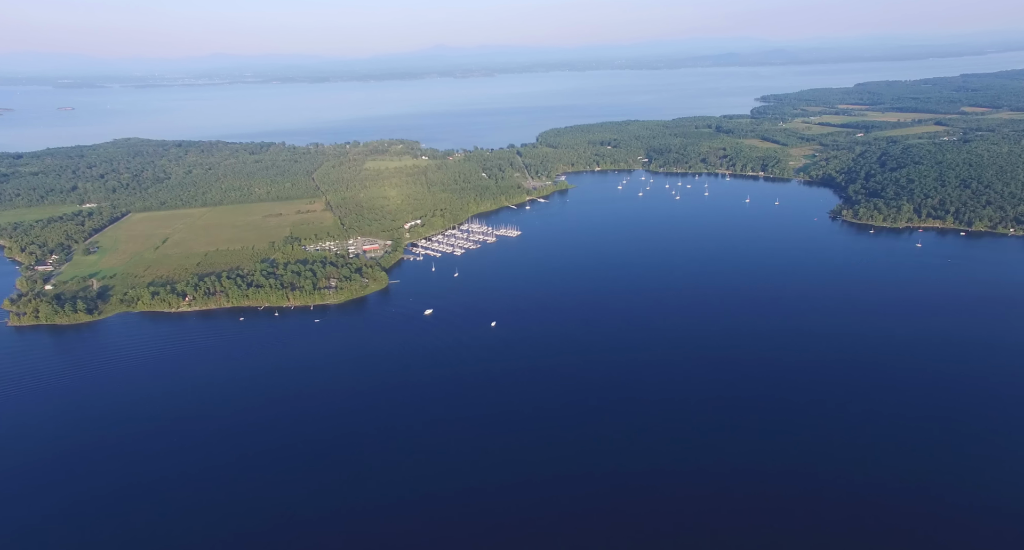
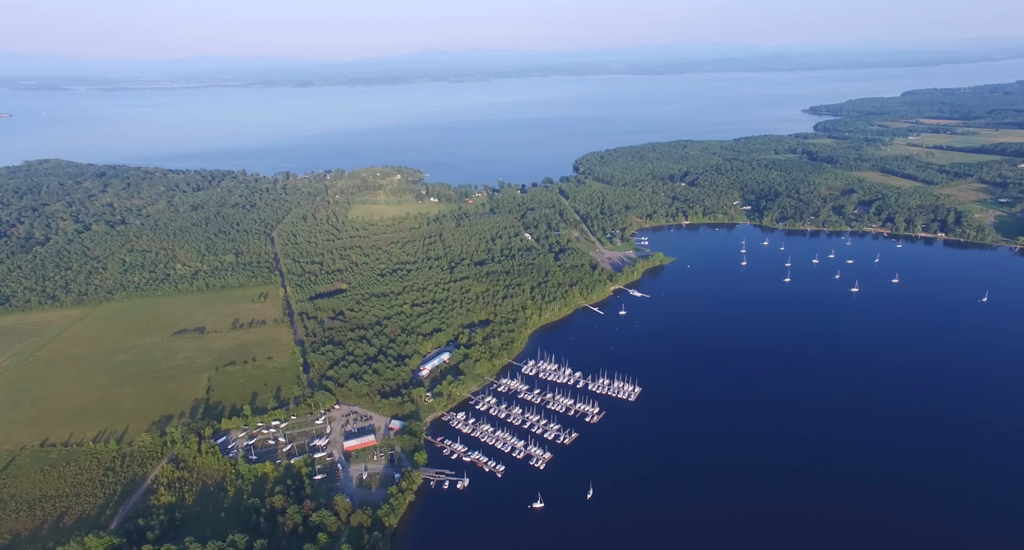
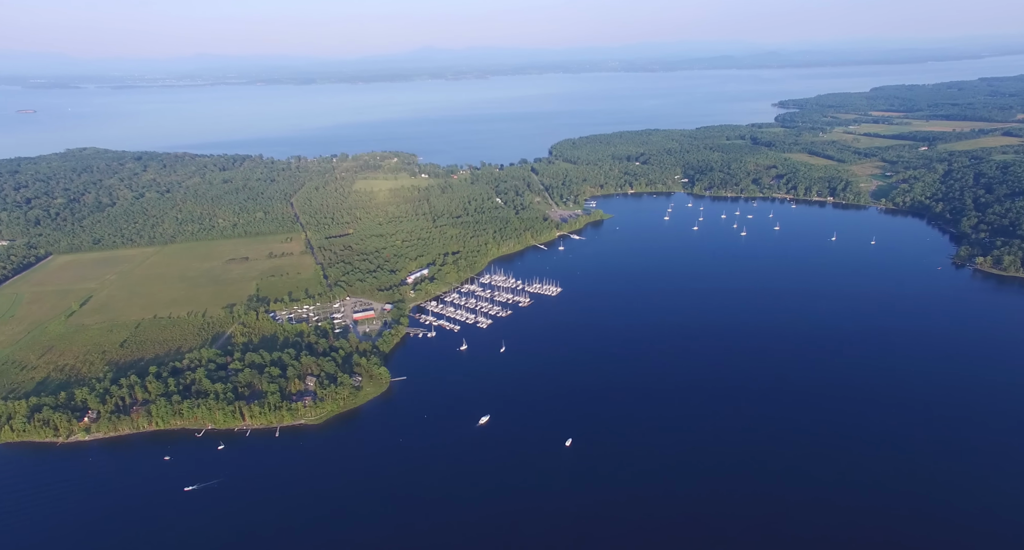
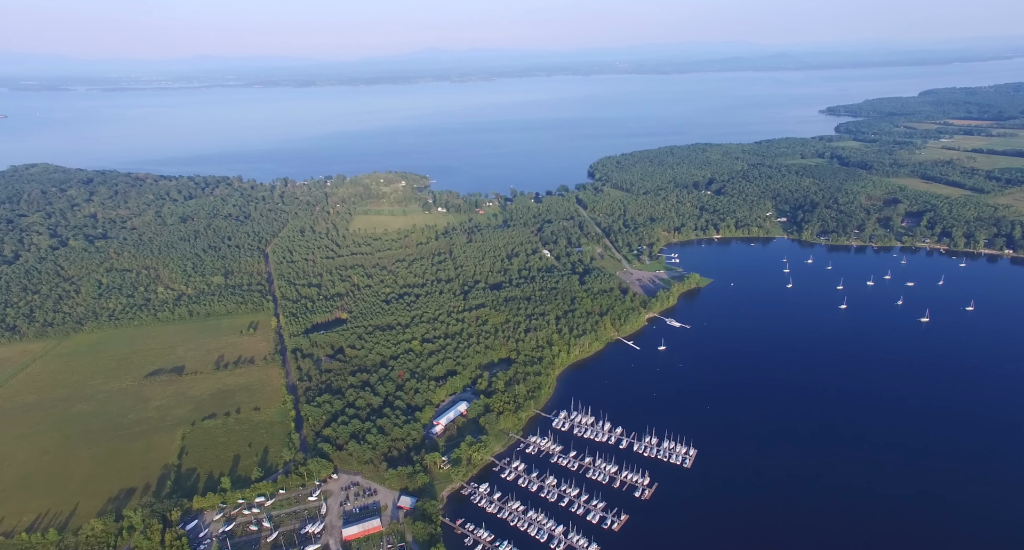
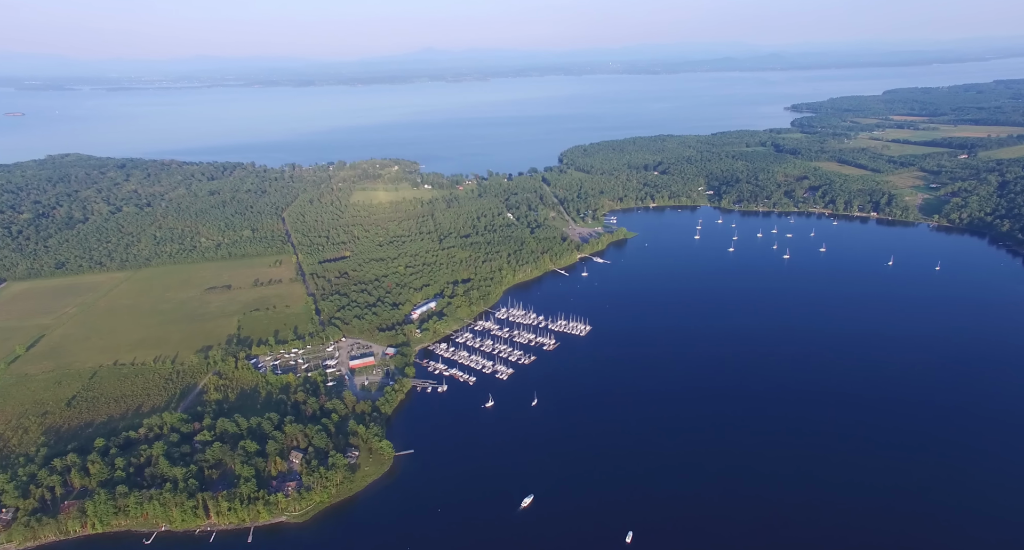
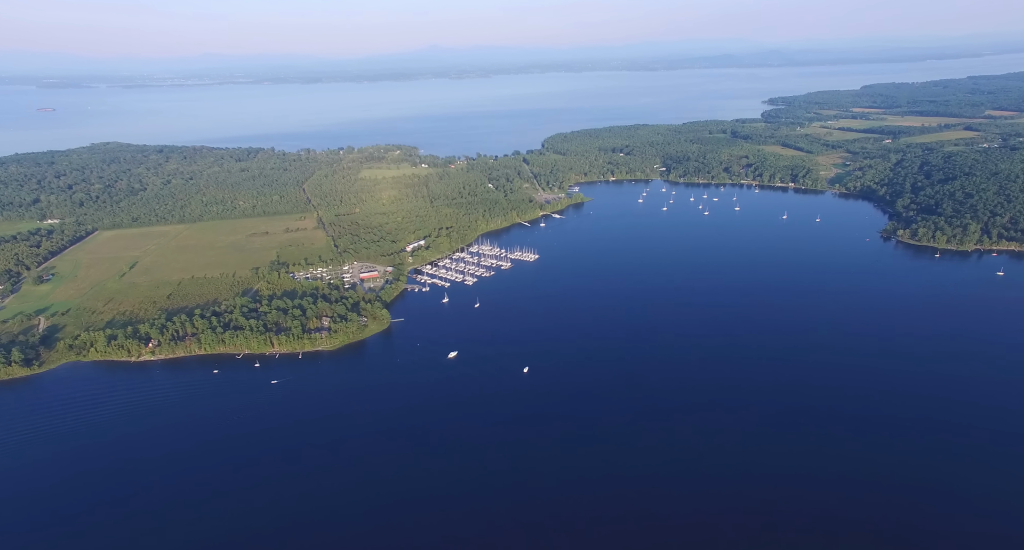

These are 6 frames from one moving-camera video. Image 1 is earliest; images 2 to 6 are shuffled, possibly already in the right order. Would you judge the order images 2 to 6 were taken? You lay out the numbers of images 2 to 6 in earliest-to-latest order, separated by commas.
6, 3, 5, 2, 4
